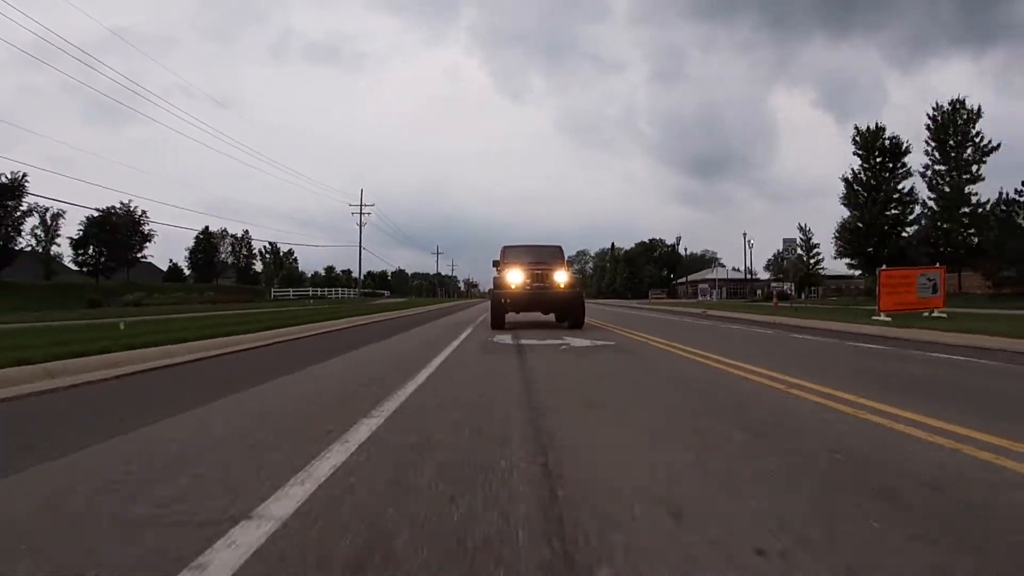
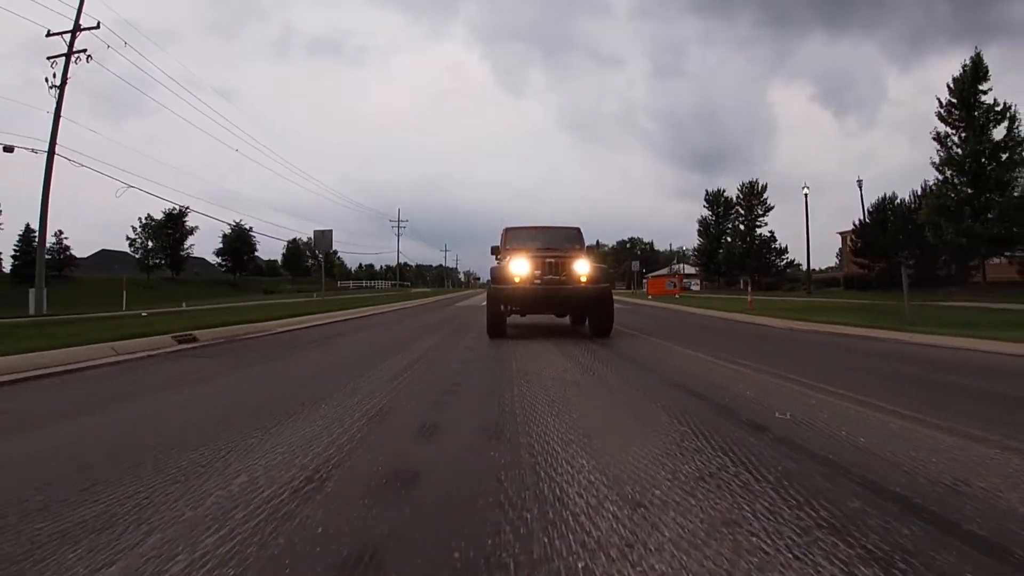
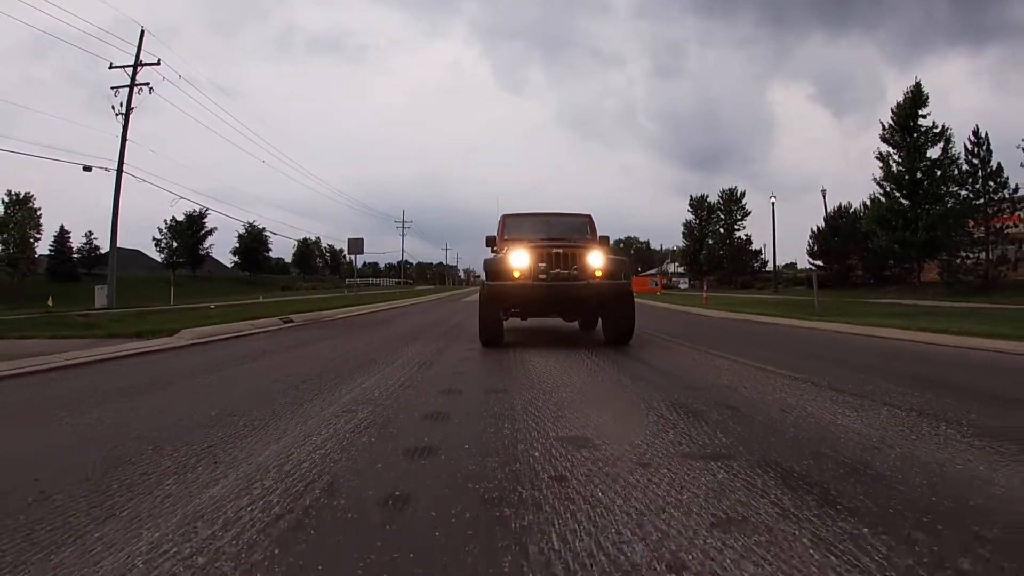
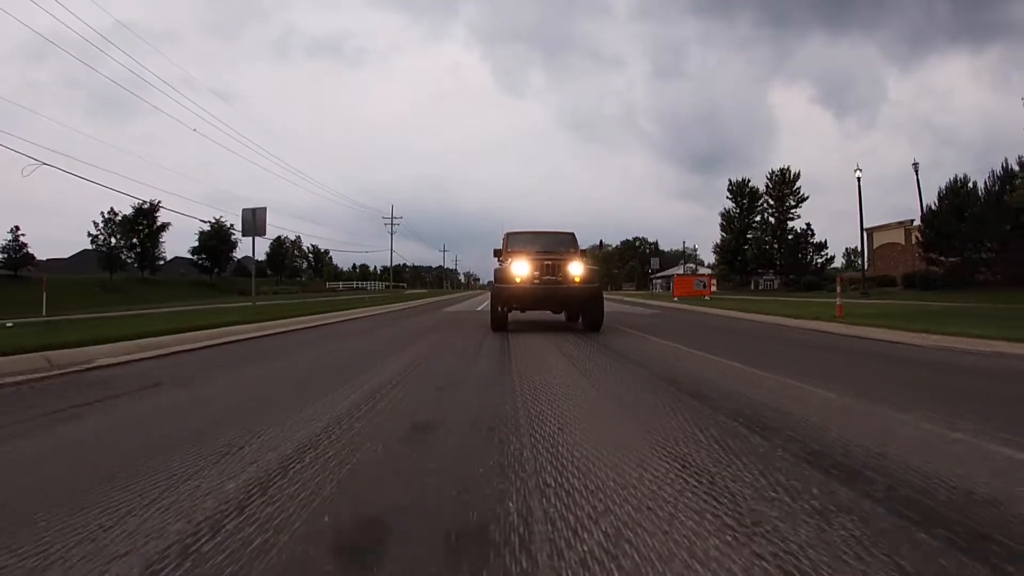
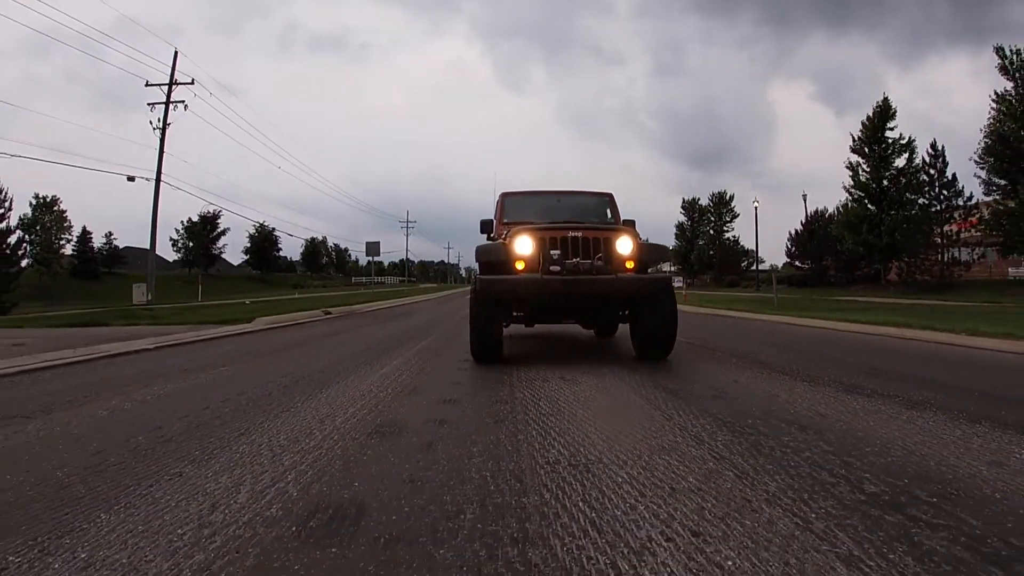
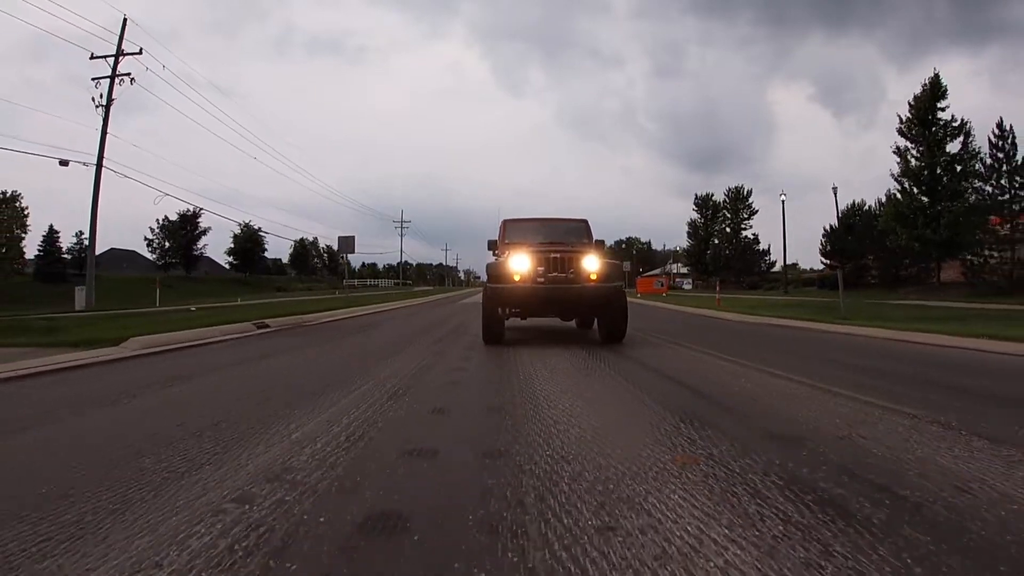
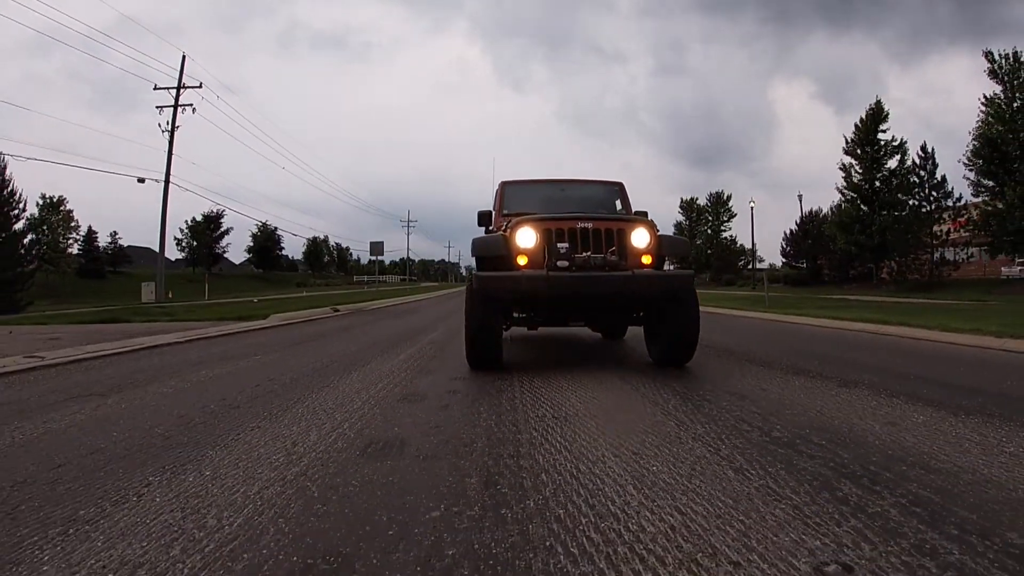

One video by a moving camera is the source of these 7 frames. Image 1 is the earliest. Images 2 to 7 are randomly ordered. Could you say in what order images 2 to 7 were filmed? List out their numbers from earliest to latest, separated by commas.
4, 2, 6, 3, 5, 7
